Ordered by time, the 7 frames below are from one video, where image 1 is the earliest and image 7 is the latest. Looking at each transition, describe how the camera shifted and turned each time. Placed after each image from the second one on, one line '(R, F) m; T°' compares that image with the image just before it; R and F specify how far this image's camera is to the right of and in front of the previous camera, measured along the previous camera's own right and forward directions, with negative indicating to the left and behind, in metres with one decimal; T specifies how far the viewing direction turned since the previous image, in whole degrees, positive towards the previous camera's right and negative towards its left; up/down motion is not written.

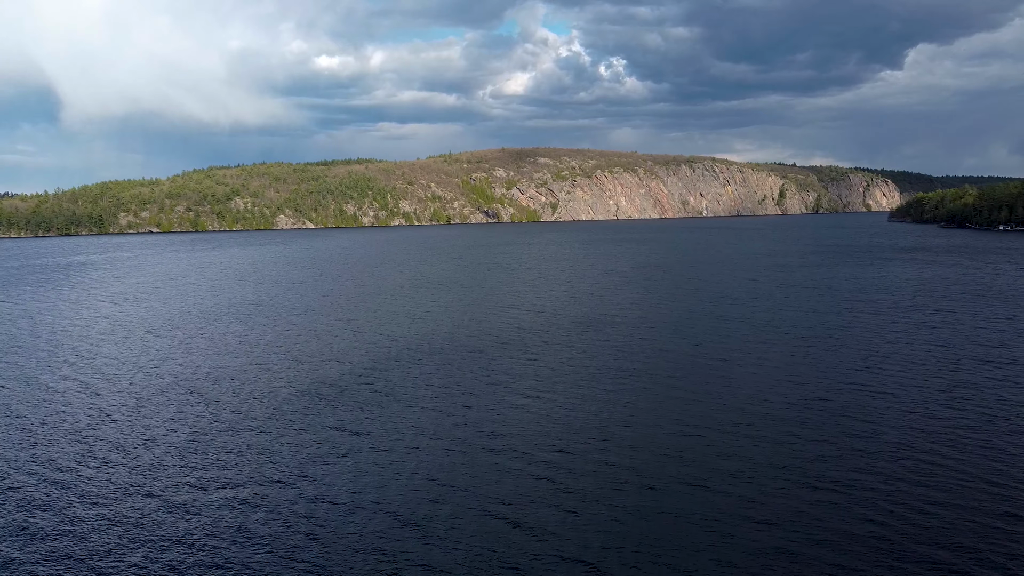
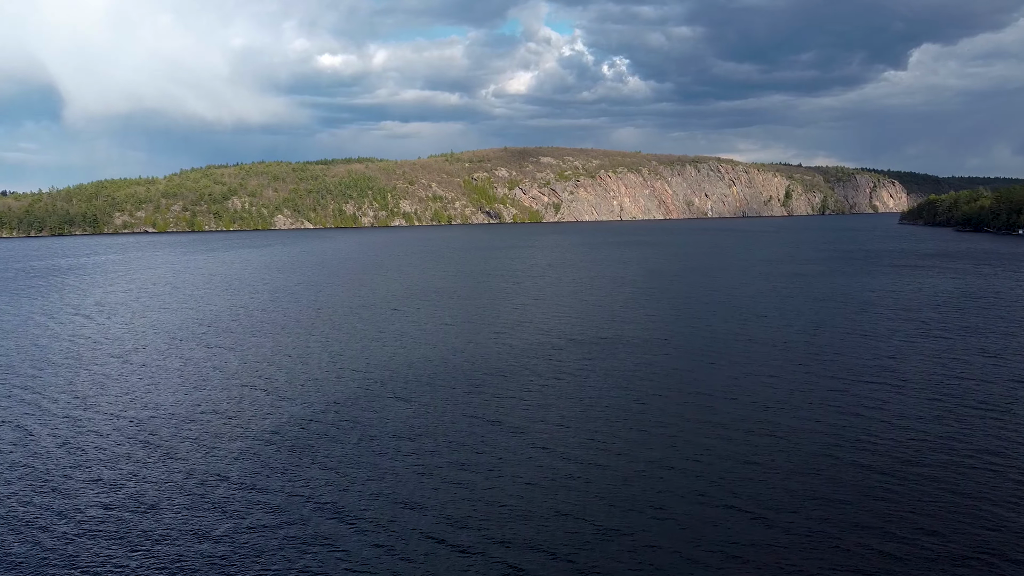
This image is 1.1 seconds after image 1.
(-0.1, +4.5) m; 0°
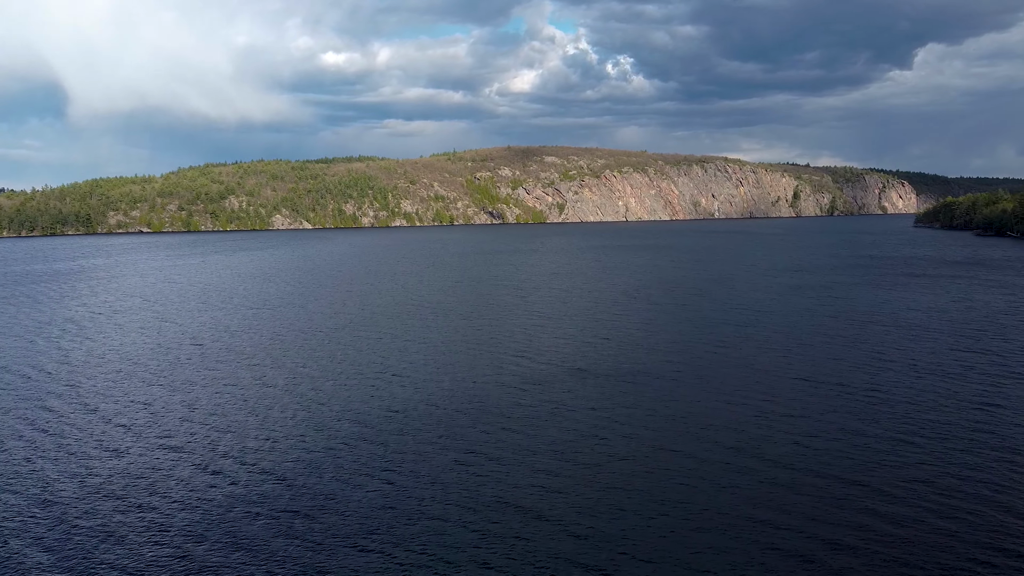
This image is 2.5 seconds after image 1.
(-0.1, +5.6) m; 0°
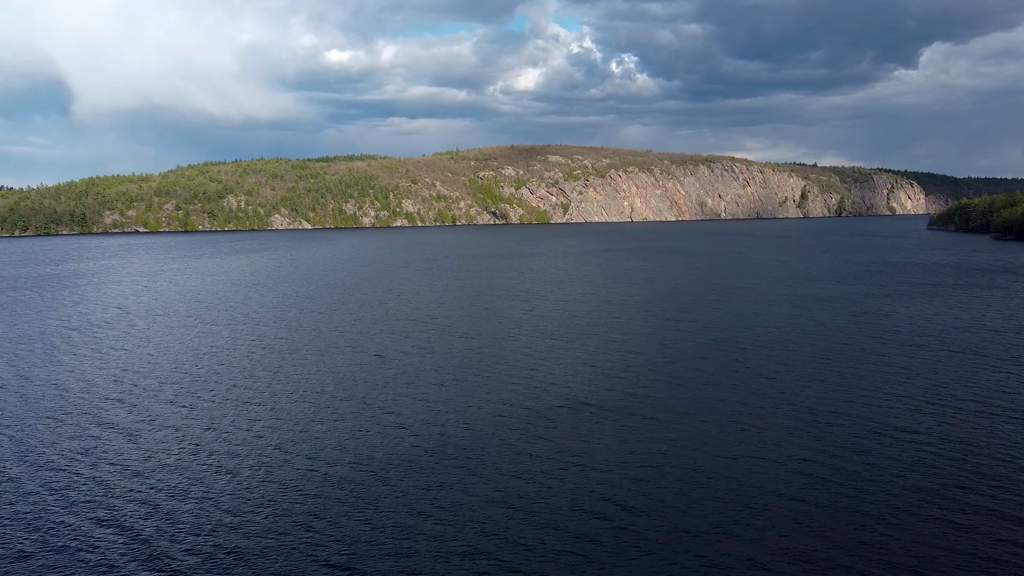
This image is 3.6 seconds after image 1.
(+0.1, +4.6) m; 0°
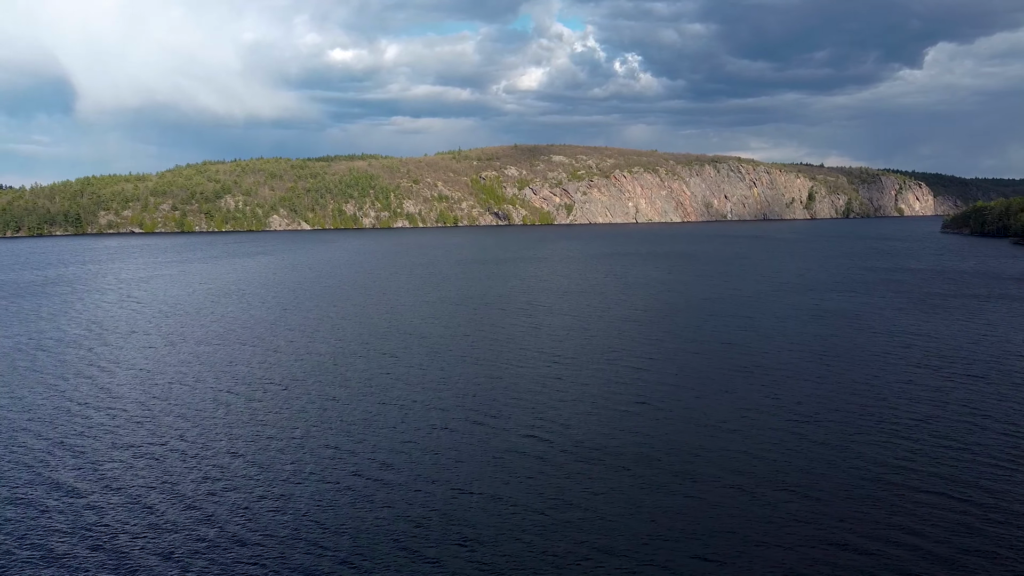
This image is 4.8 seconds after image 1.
(0.0, +4.5) m; 0°
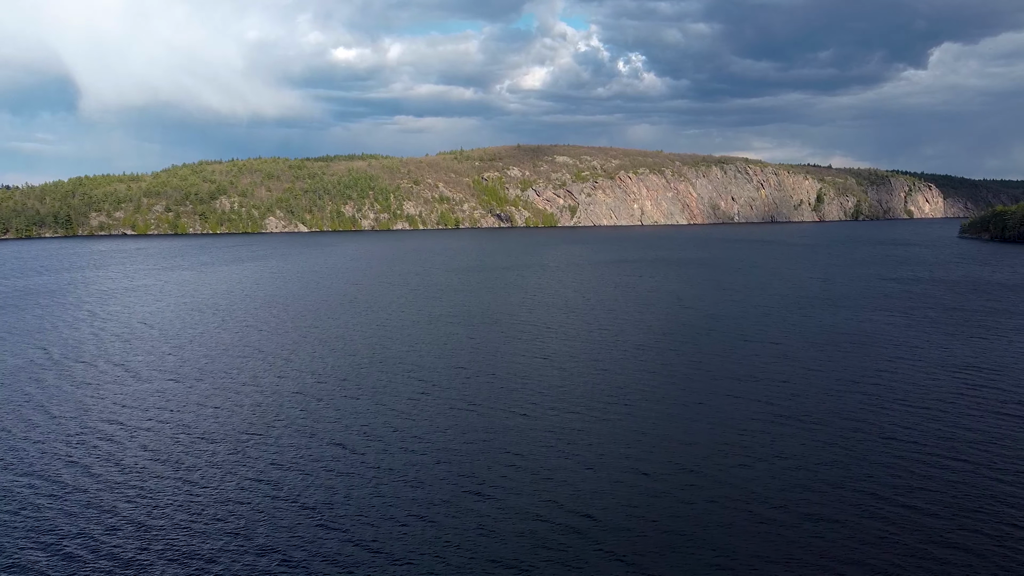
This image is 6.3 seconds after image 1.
(+0.1, +6.0) m; 0°
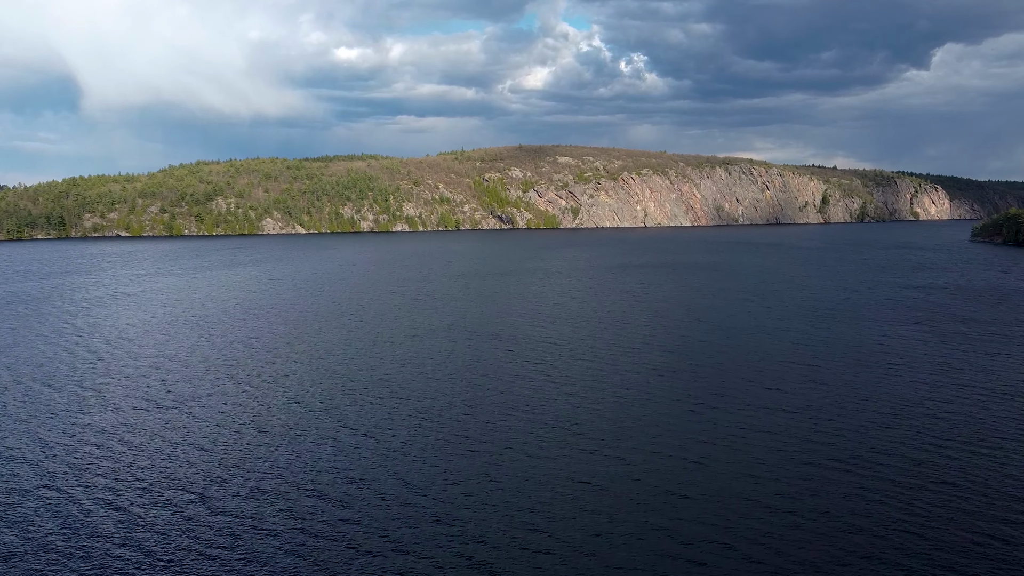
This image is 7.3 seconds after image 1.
(0.0, +4.0) m; 0°
